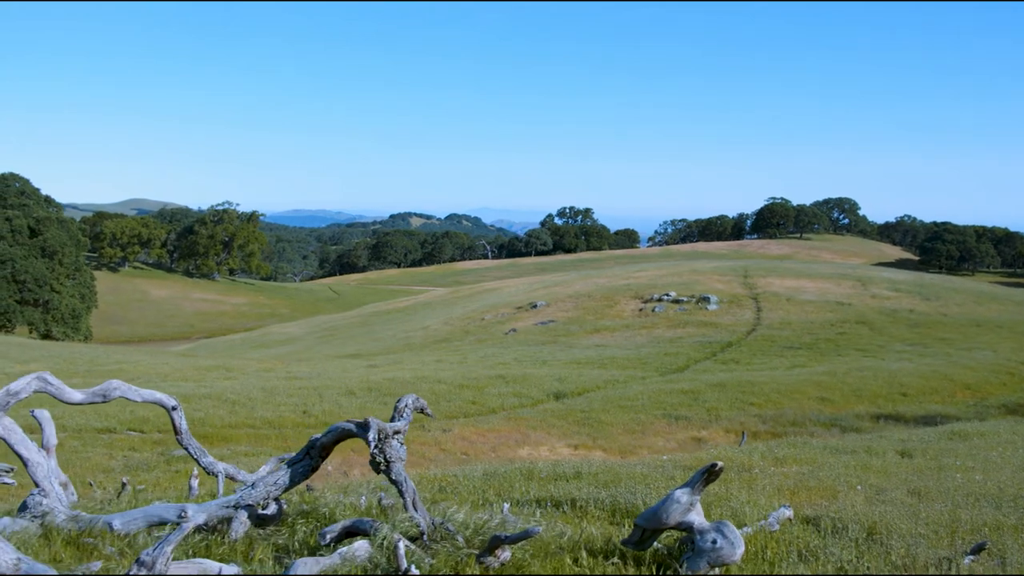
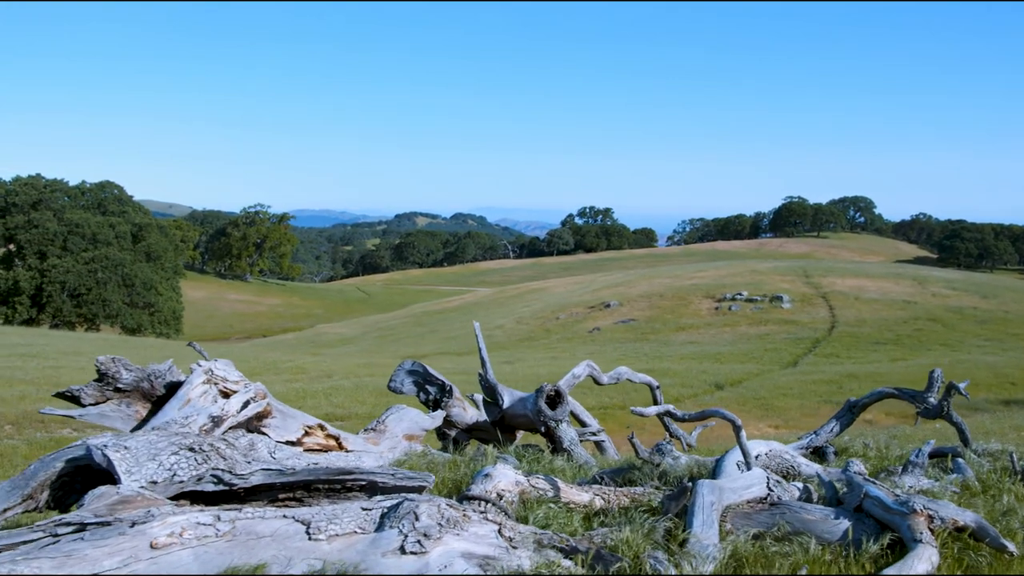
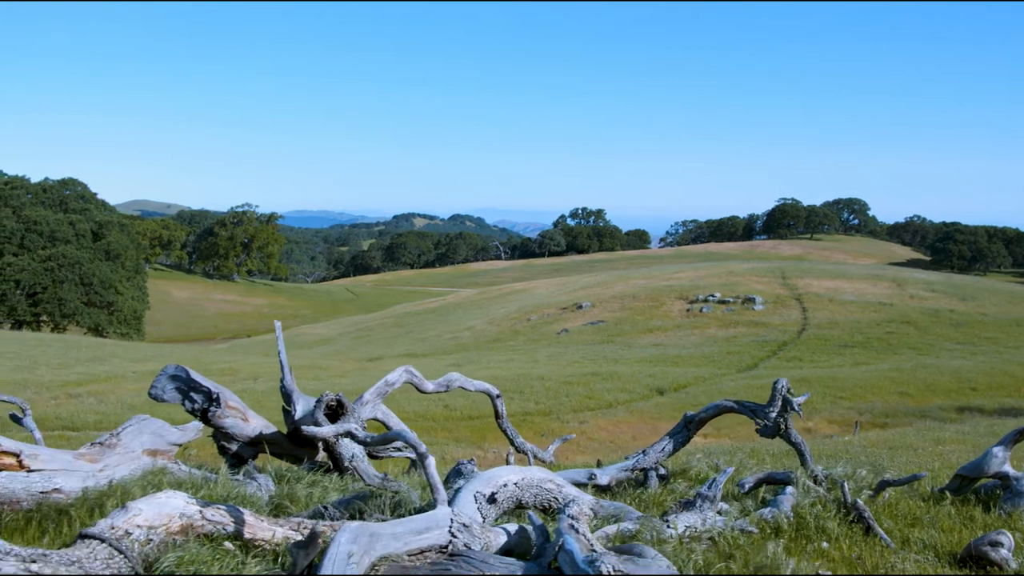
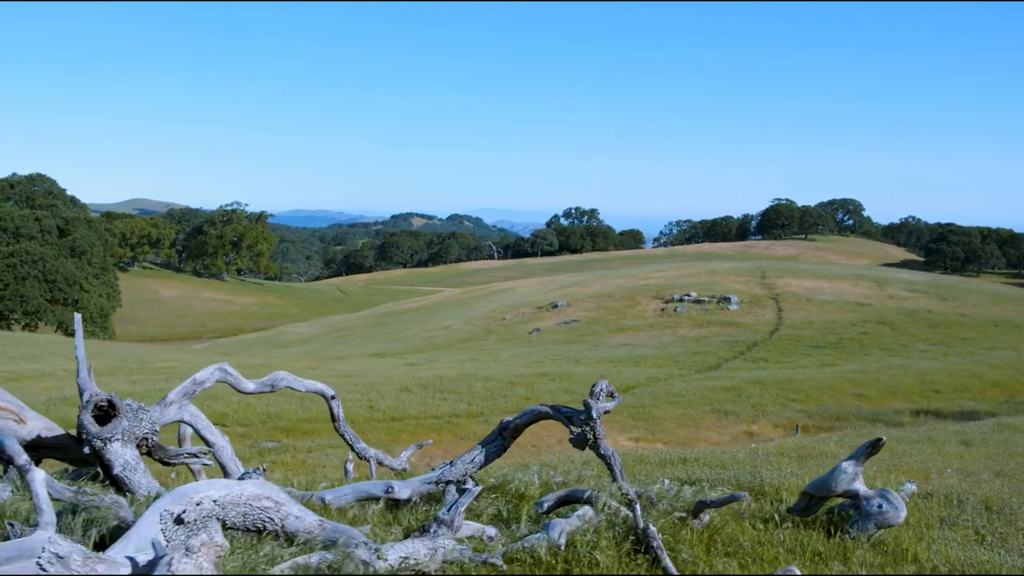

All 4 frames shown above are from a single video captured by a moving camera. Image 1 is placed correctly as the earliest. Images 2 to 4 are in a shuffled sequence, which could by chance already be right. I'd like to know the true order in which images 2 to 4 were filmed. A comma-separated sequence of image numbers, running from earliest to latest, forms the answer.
4, 3, 2
